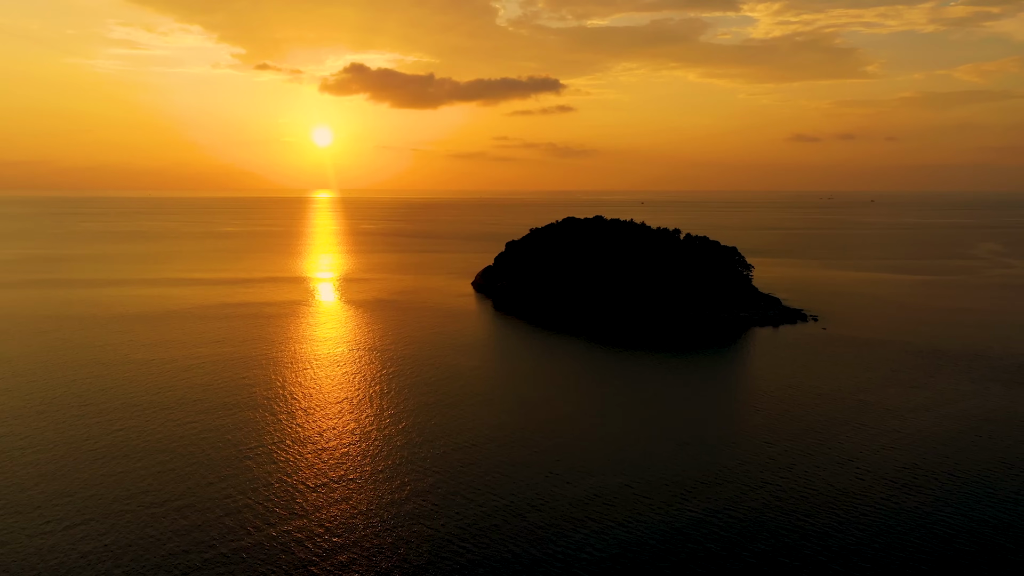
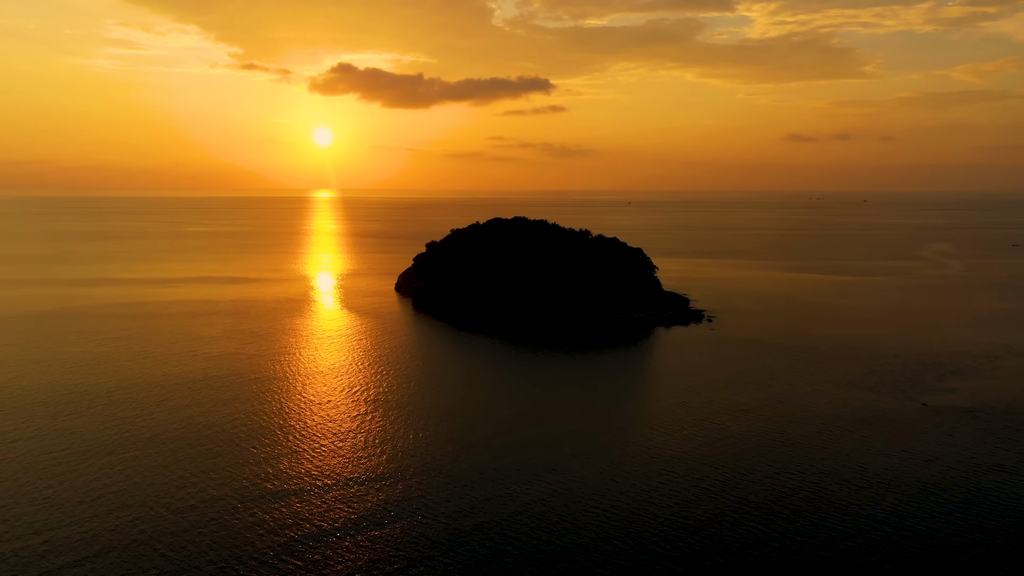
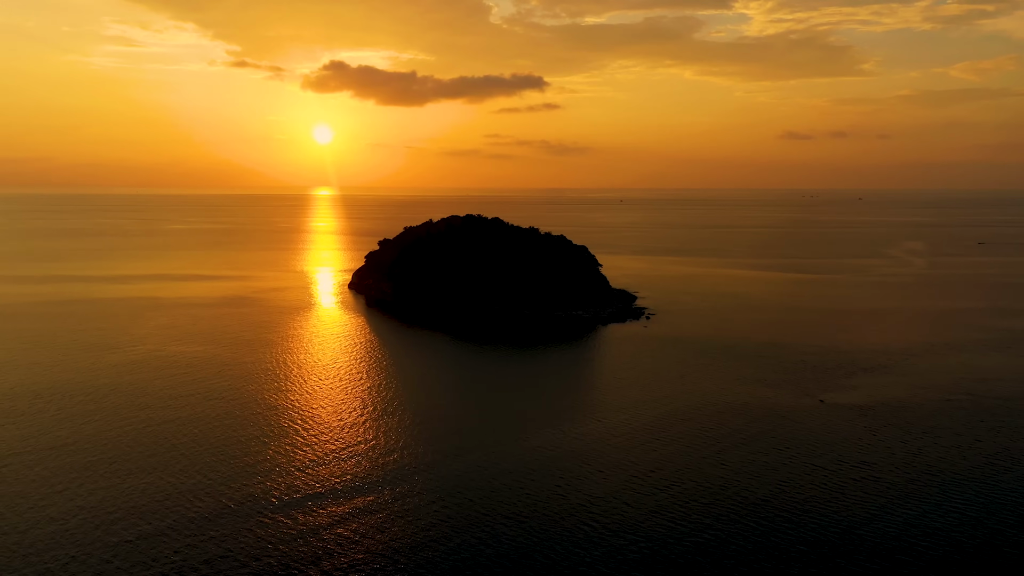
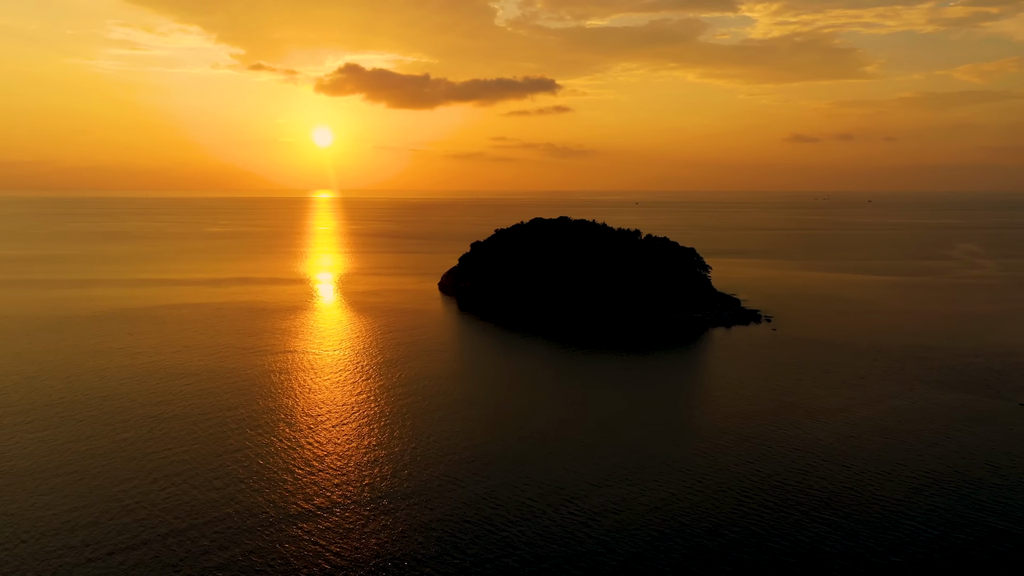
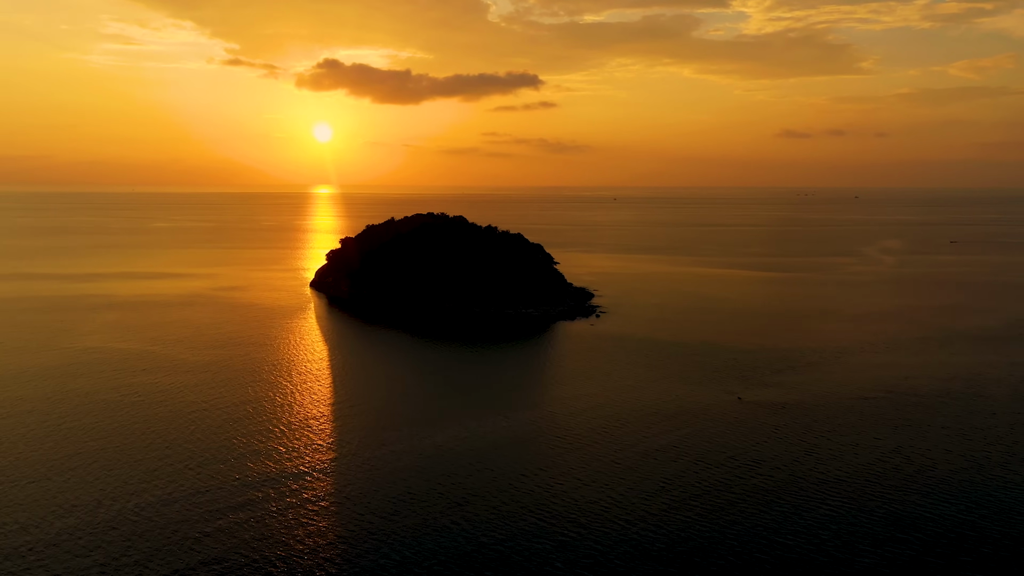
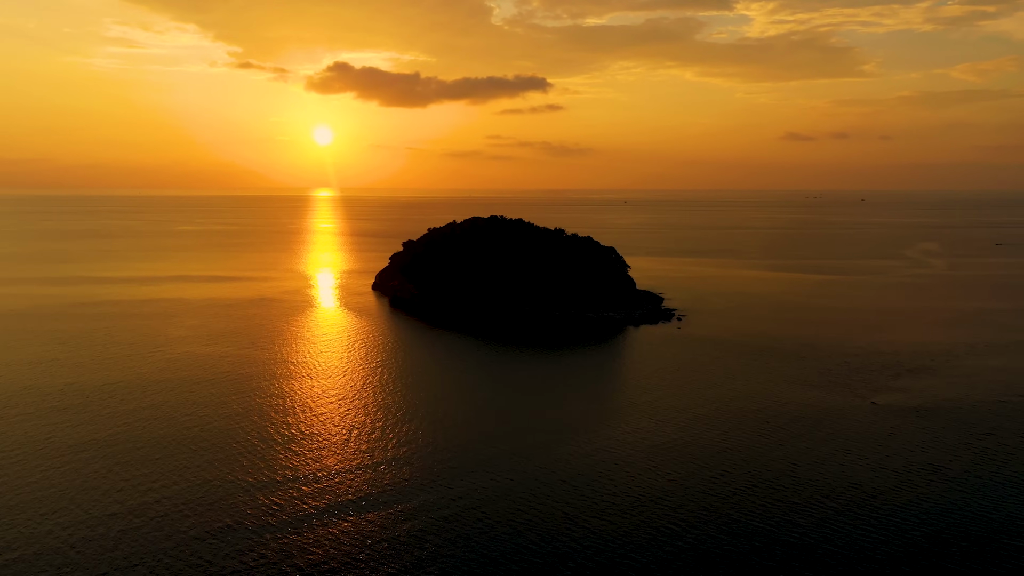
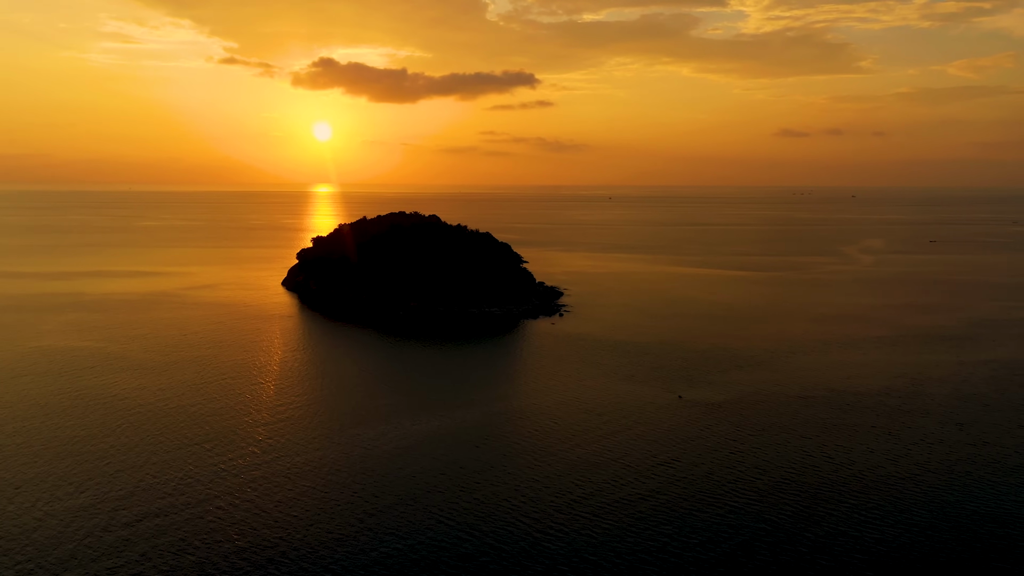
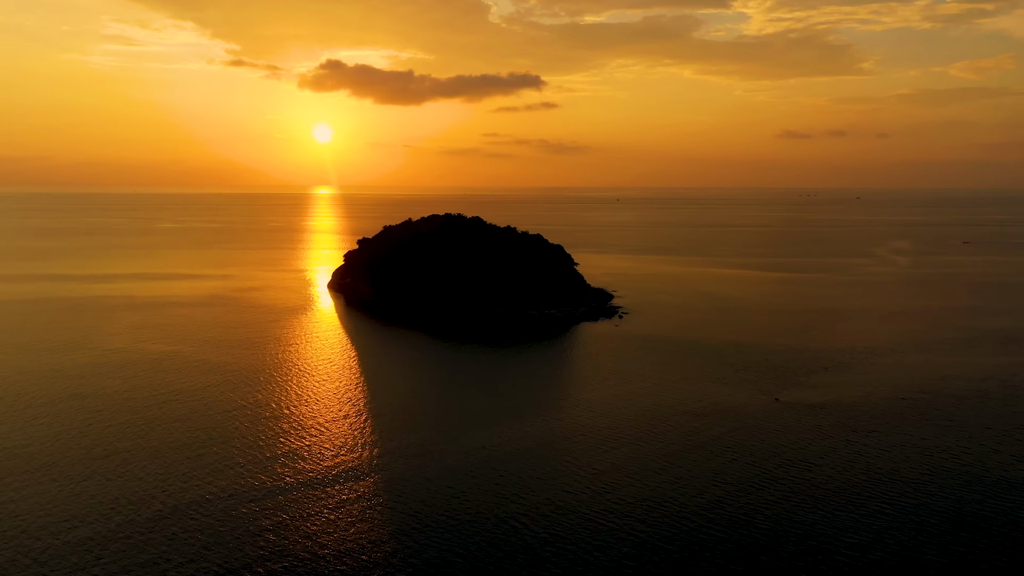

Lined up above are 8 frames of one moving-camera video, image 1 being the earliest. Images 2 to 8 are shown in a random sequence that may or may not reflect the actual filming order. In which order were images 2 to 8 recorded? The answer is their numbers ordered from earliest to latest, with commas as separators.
4, 2, 6, 3, 8, 5, 7
